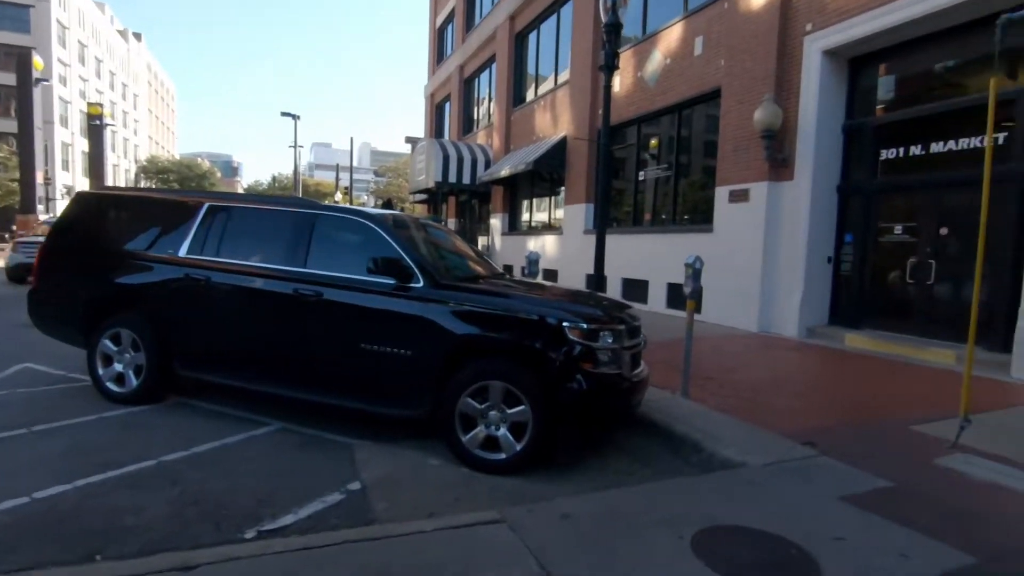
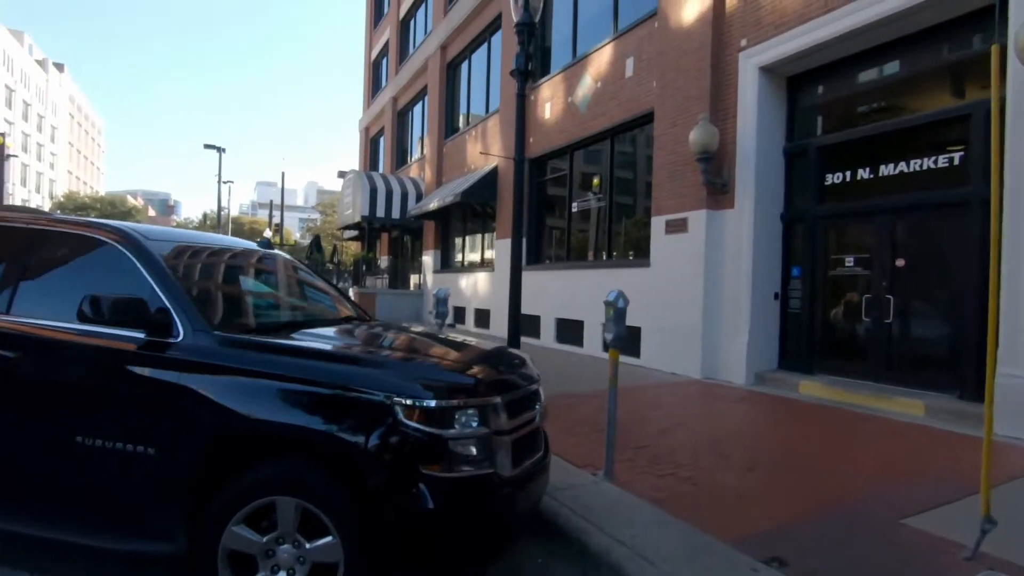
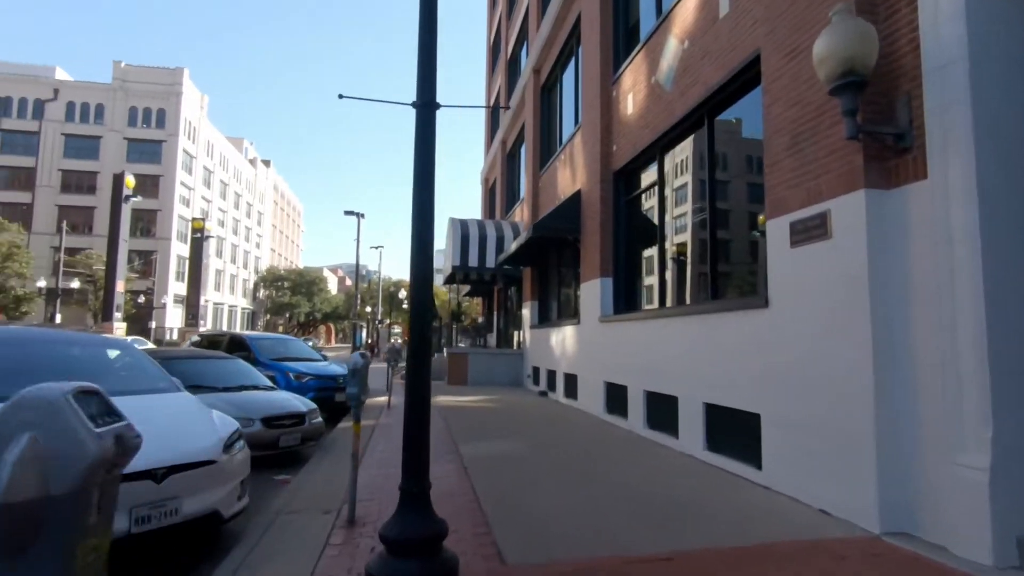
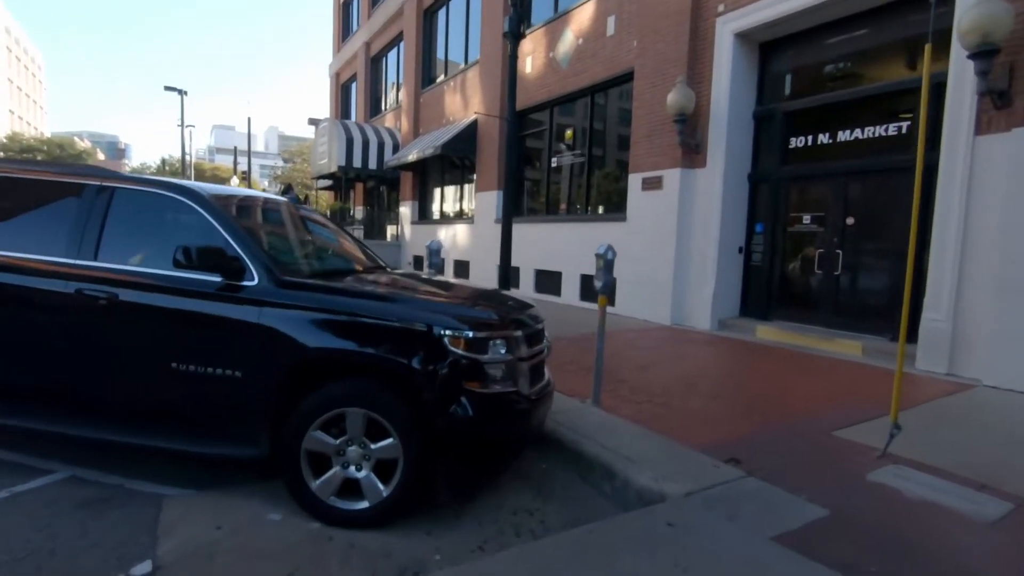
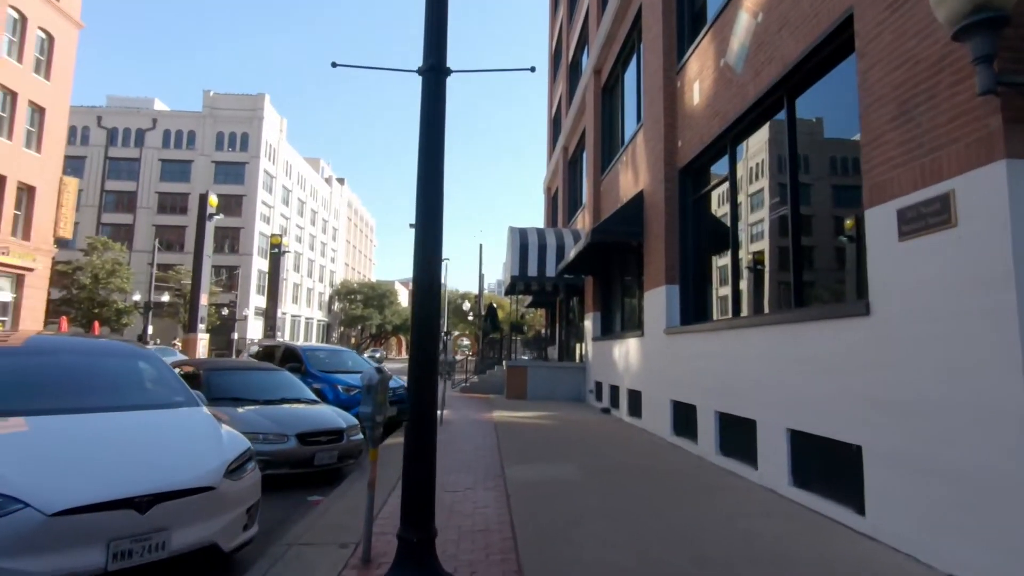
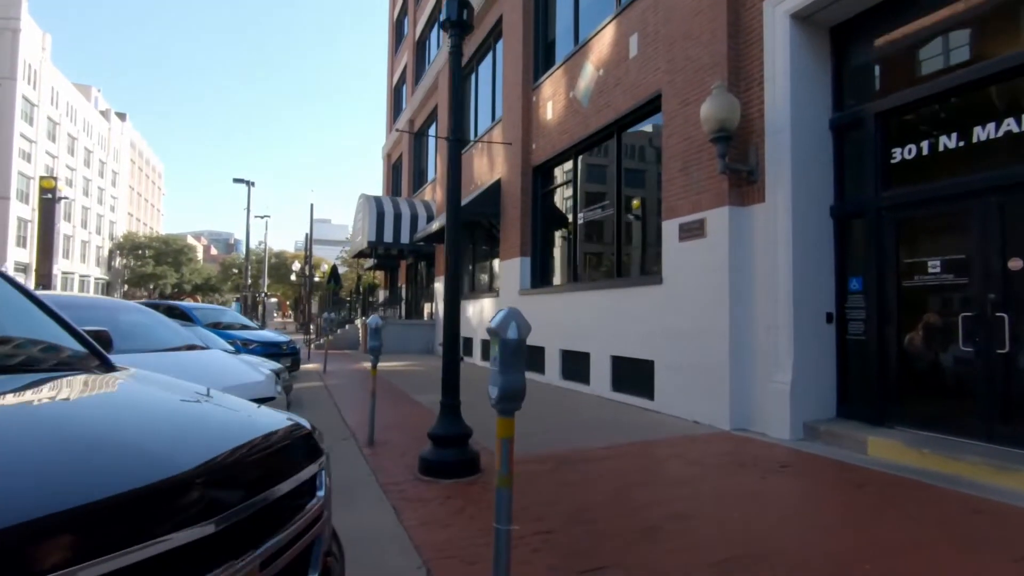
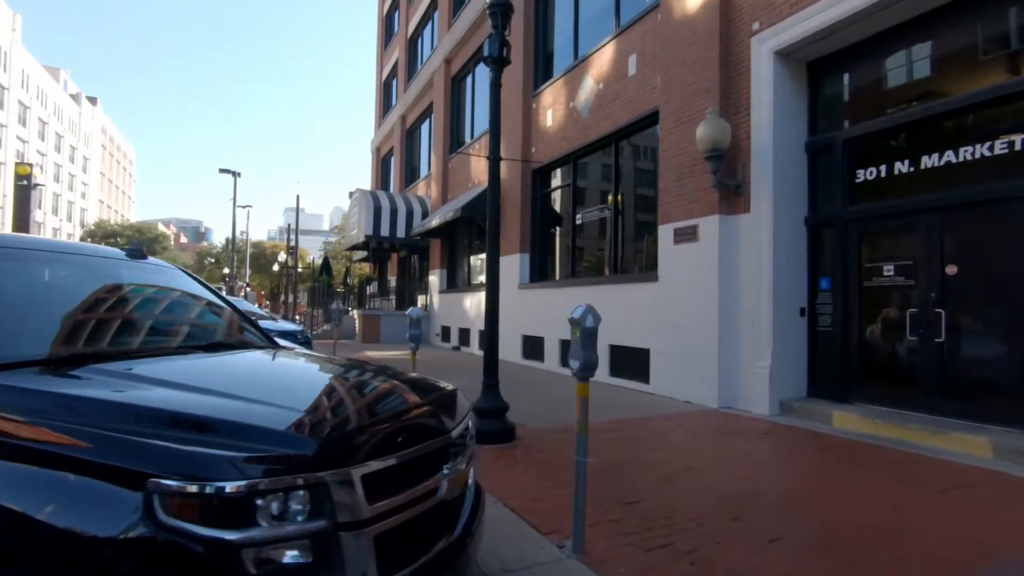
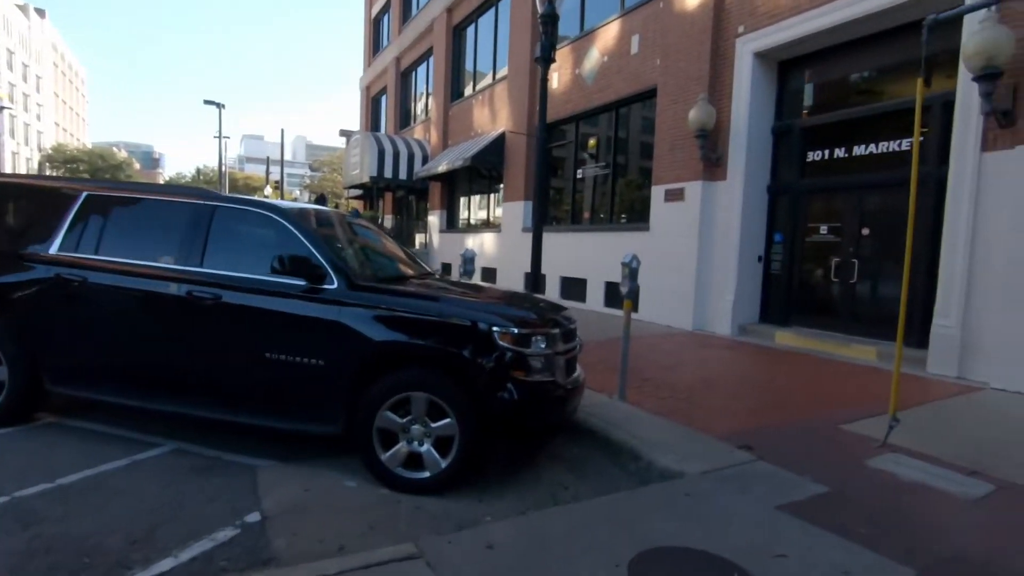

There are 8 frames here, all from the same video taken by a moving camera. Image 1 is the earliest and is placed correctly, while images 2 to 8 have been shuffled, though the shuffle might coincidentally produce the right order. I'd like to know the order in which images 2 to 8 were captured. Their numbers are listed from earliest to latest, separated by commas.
8, 4, 2, 7, 6, 3, 5
